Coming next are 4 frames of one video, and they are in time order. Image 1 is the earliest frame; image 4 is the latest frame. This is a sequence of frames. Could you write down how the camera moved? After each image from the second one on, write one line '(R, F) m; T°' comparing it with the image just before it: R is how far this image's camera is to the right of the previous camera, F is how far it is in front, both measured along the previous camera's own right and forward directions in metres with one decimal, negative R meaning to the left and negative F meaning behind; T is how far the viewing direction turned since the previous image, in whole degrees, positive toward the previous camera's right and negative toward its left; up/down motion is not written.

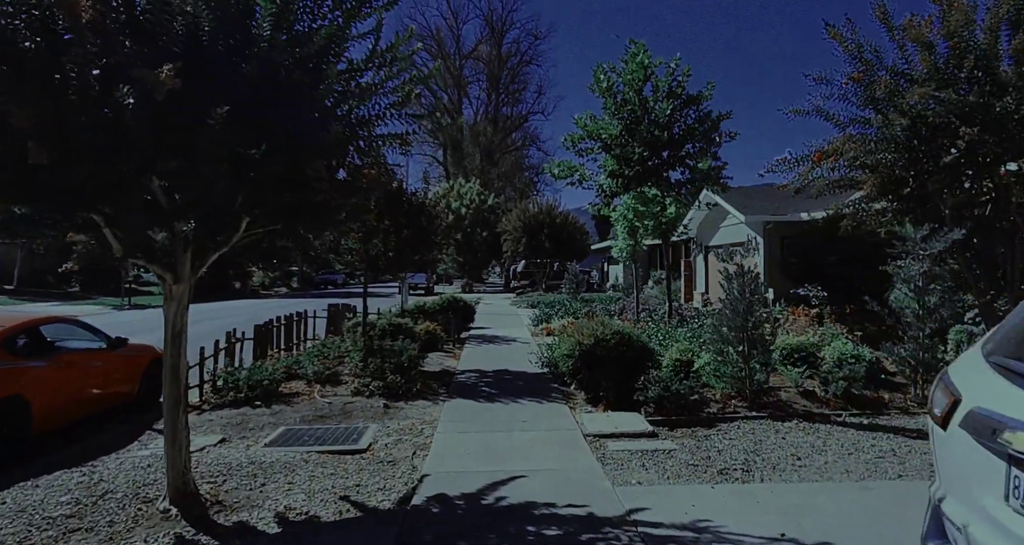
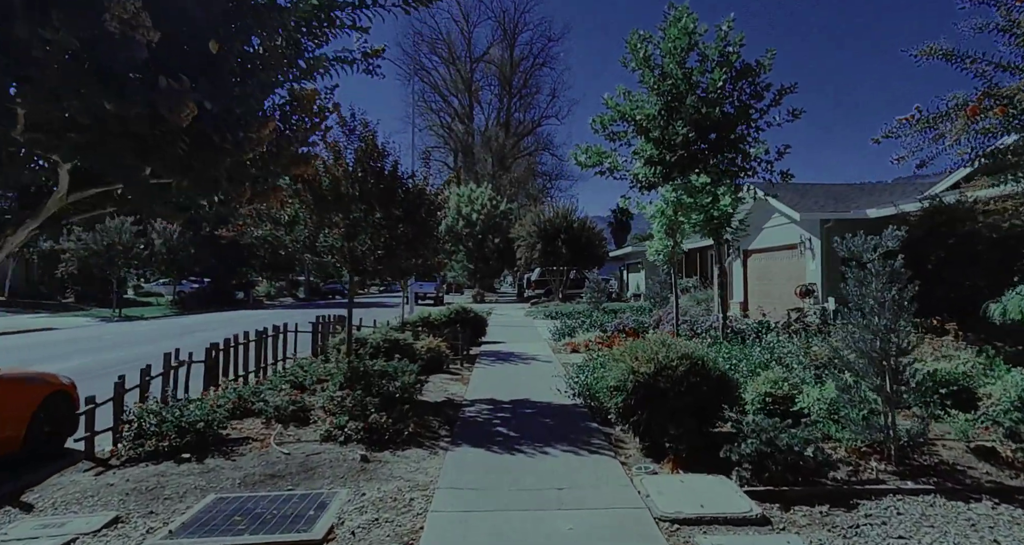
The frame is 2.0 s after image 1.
(-0.1, +2.0) m; -1°
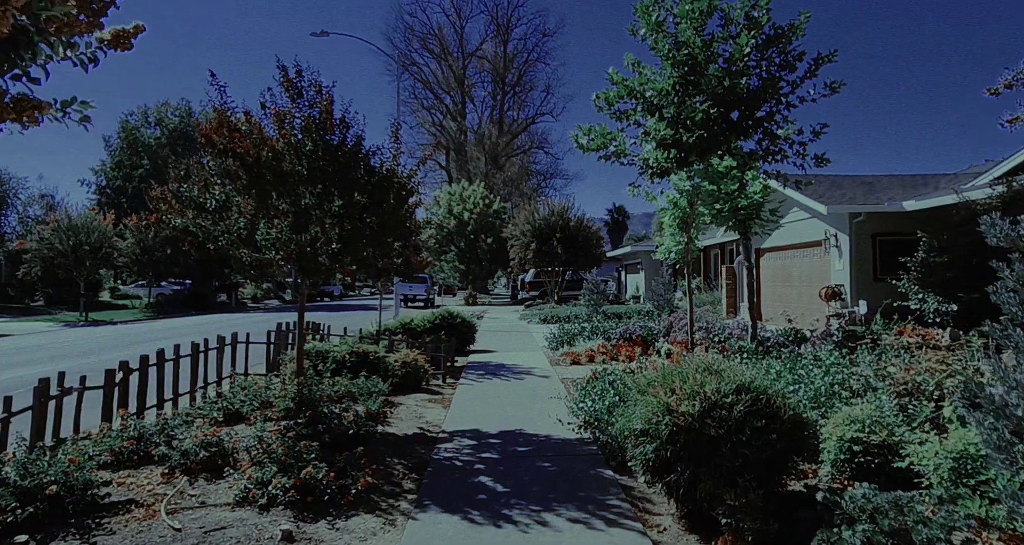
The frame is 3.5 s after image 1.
(0.0, +1.5) m; +1°
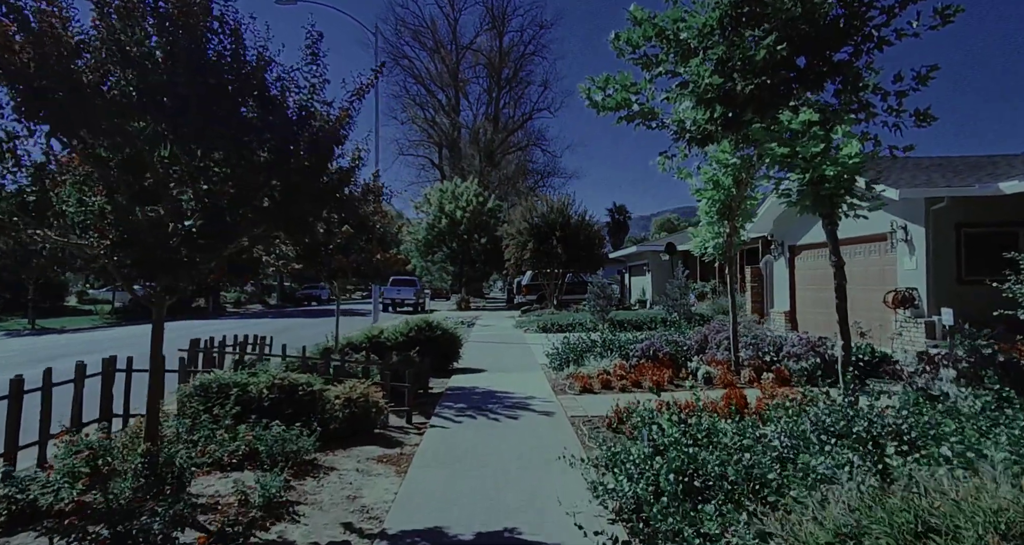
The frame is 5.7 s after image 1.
(+0.1, +2.4) m; 0°
